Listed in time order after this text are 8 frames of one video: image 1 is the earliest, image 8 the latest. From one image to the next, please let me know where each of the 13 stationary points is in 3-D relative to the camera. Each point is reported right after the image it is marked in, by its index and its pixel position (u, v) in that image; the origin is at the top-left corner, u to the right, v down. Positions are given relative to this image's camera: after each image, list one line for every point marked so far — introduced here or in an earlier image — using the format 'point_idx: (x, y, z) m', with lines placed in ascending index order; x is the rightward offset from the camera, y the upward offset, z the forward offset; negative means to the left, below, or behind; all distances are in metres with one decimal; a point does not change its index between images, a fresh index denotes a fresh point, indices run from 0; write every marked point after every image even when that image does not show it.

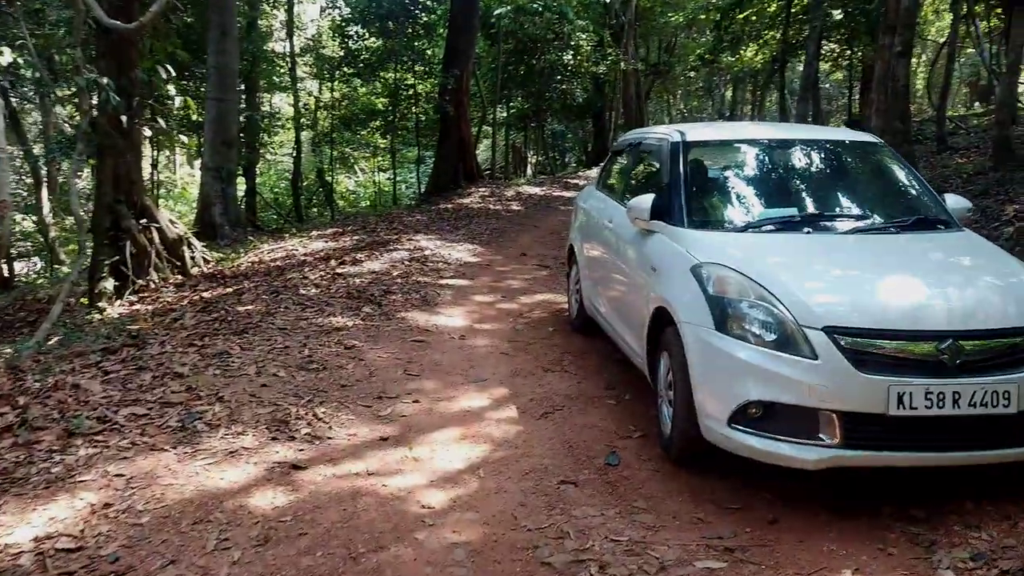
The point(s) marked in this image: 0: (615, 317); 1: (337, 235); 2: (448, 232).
0: (+0.6, -0.1, +5.1) m
1: (-2.4, +0.7, +11.3) m
2: (-0.9, +0.8, +11.5) m
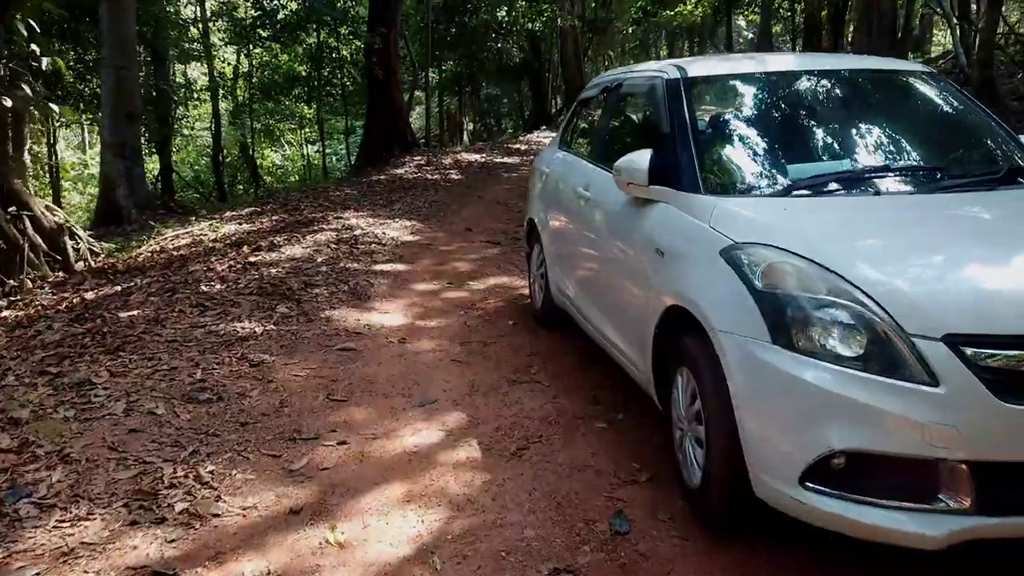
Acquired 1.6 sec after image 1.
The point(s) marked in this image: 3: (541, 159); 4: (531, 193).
0: (+0.4, -0.1, +4.1) m
1: (-3.1, +0.9, +10.0) m
2: (-1.6, +1.0, +10.3) m
3: (+0.2, +0.8, +5.4) m
4: (+0.1, +0.6, +5.3) m
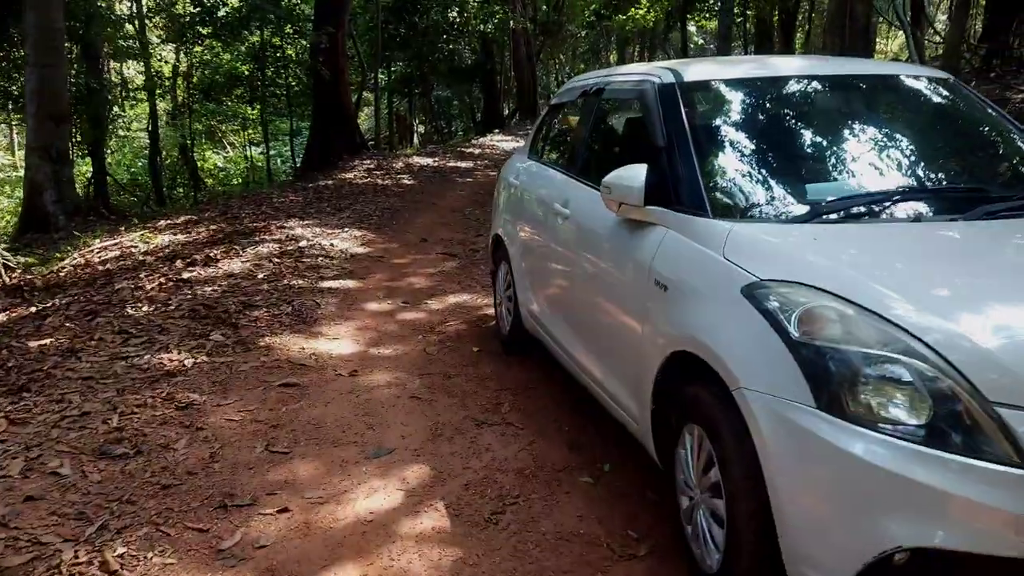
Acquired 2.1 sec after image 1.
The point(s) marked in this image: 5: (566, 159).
0: (+0.2, -0.2, +3.6) m
1: (-3.6, +0.7, +9.3) m
2: (-2.1, +0.9, +9.7) m
3: (0.0, +0.7, +4.9) m
4: (-0.1, +0.5, +4.9) m
5: (+0.3, +0.6, +3.9) m
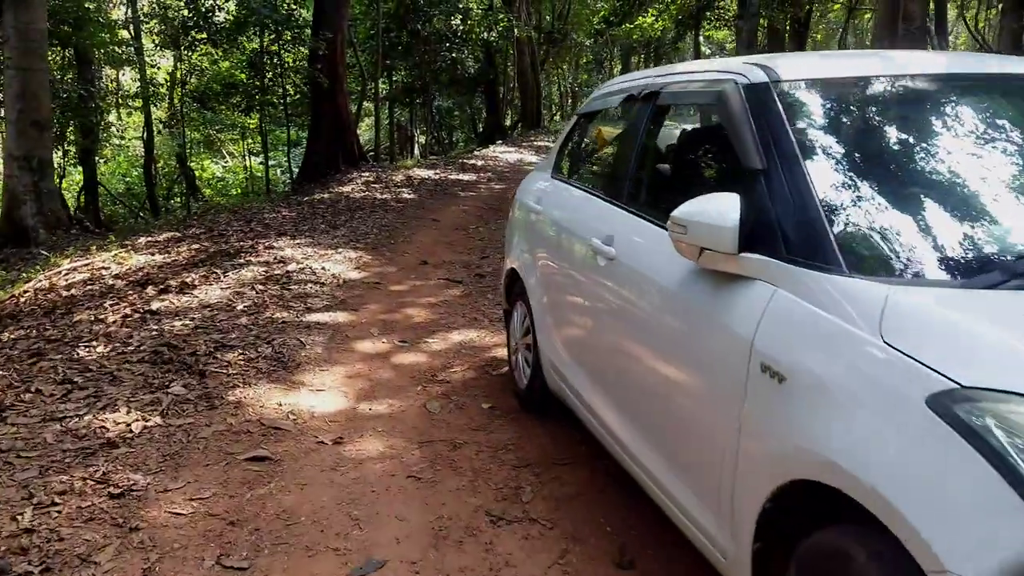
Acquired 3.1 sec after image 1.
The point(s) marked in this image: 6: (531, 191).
0: (+0.3, -0.4, +2.8) m
1: (-3.5, +0.5, +8.6) m
2: (-2.0, +0.6, +9.0) m
3: (+0.1, +0.5, +4.1) m
4: (0.0, +0.3, +4.1) m
5: (+0.3, +0.4, +3.1) m
6: (+0.1, +0.5, +4.0) m
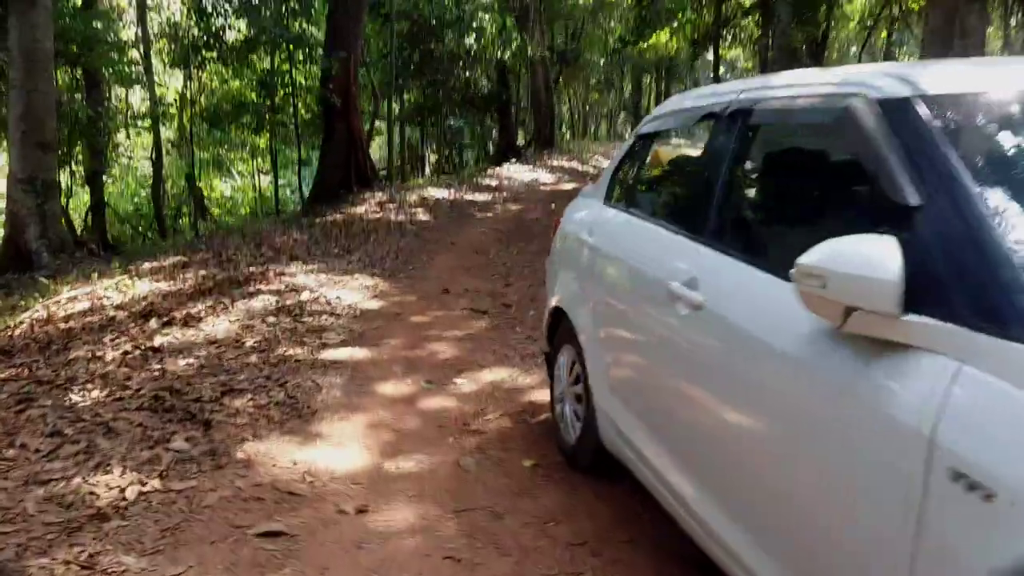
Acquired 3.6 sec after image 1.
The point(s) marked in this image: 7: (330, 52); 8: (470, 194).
0: (+0.5, -0.5, +2.4) m
1: (-3.3, +0.2, +8.2) m
2: (-1.8, +0.3, +8.6) m
3: (+0.2, +0.3, +3.7) m
4: (+0.2, +0.1, +3.7) m
5: (+0.5, +0.3, +2.7) m
6: (+0.3, +0.3, +3.5) m
7: (-3.4, +4.4, +15.1) m
8: (-0.9, +1.9, +16.8) m
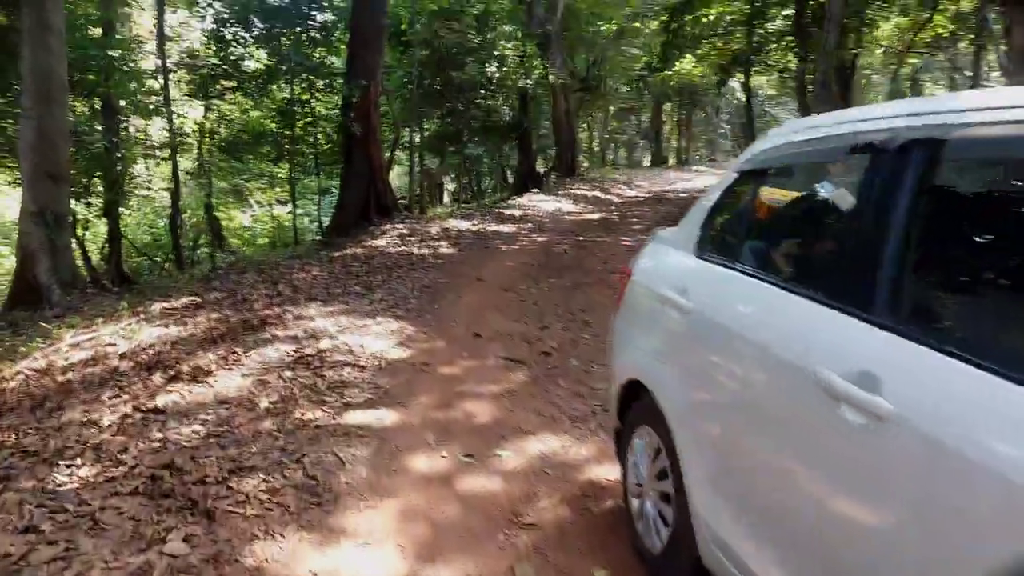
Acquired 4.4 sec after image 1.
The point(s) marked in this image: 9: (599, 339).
0: (+0.7, -0.7, +1.8) m
1: (-3.0, -0.2, +7.6) m
2: (-1.5, -0.1, +8.0) m
3: (+0.5, +0.1, +3.1) m
4: (+0.4, -0.1, +3.1) m
5: (+0.7, 0.0, +2.1) m
6: (+0.5, +0.1, +2.9) m
7: (-2.9, +3.7, +14.7) m
8: (-0.4, +1.3, +16.3) m
9: (+0.7, -0.4, +6.4) m
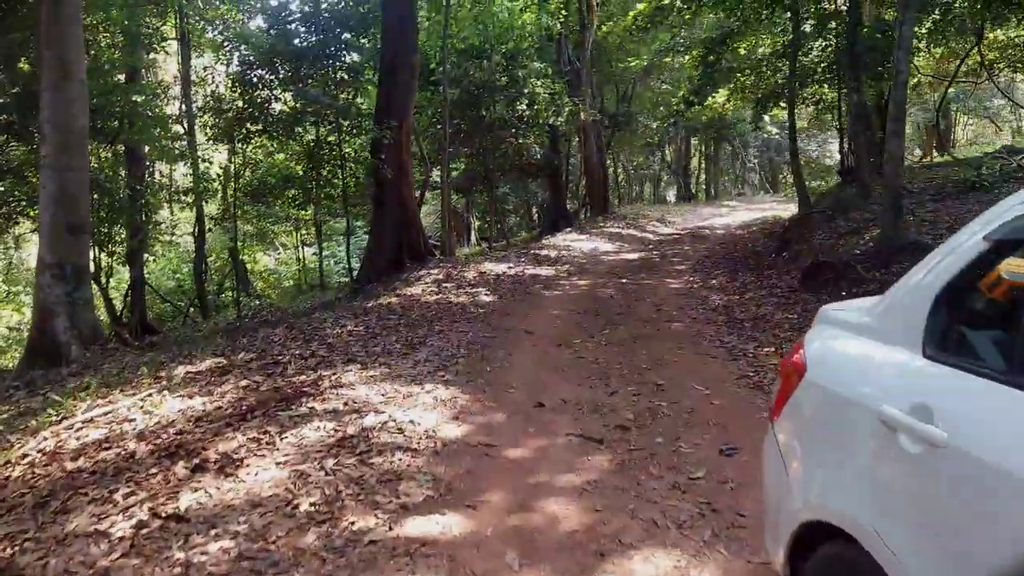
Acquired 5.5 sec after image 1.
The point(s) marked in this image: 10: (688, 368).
0: (+1.0, -1.0, +1.0) m
1: (-2.5, -0.7, +7.0) m
2: (-1.0, -0.6, +7.3) m
3: (+0.8, -0.2, +2.4) m
4: (+0.8, -0.4, +2.3) m
5: (+1.1, -0.2, +1.3) m
6: (+0.9, -0.2, +2.2) m
7: (-2.3, +2.9, +14.2) m
8: (+0.3, +0.4, +15.6) m
9: (+1.2, -0.8, +5.6) m
10: (+1.5, -0.7, +7.1) m
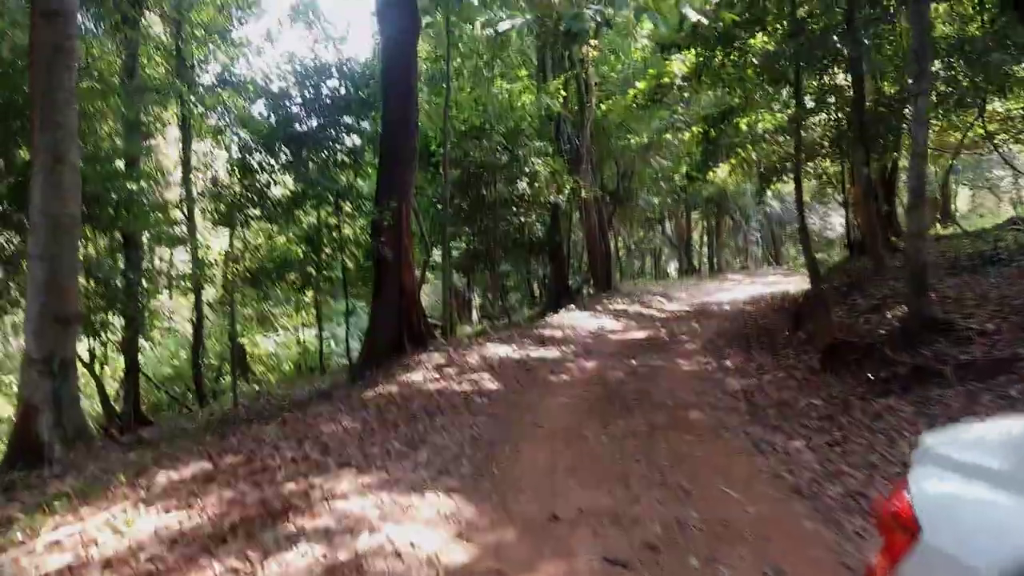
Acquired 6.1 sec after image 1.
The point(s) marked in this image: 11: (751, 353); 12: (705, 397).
0: (+1.1, -1.1, +0.4) m
1: (-2.4, -1.5, +6.4) m
2: (-0.9, -1.4, +6.7) m
3: (+0.9, -0.5, +1.8) m
4: (+0.8, -0.7, +1.8) m
5: (+1.1, -0.4, +0.8) m
6: (+0.9, -0.5, +1.7) m
7: (-2.2, +1.4, +13.9) m
8: (+0.4, -1.1, +15.0) m
9: (+1.2, -1.4, +5.0) m
10: (+1.6, -1.4, +6.5) m
11: (+3.8, -1.0, +13.0) m
12: (+2.3, -1.3, +9.8) m
